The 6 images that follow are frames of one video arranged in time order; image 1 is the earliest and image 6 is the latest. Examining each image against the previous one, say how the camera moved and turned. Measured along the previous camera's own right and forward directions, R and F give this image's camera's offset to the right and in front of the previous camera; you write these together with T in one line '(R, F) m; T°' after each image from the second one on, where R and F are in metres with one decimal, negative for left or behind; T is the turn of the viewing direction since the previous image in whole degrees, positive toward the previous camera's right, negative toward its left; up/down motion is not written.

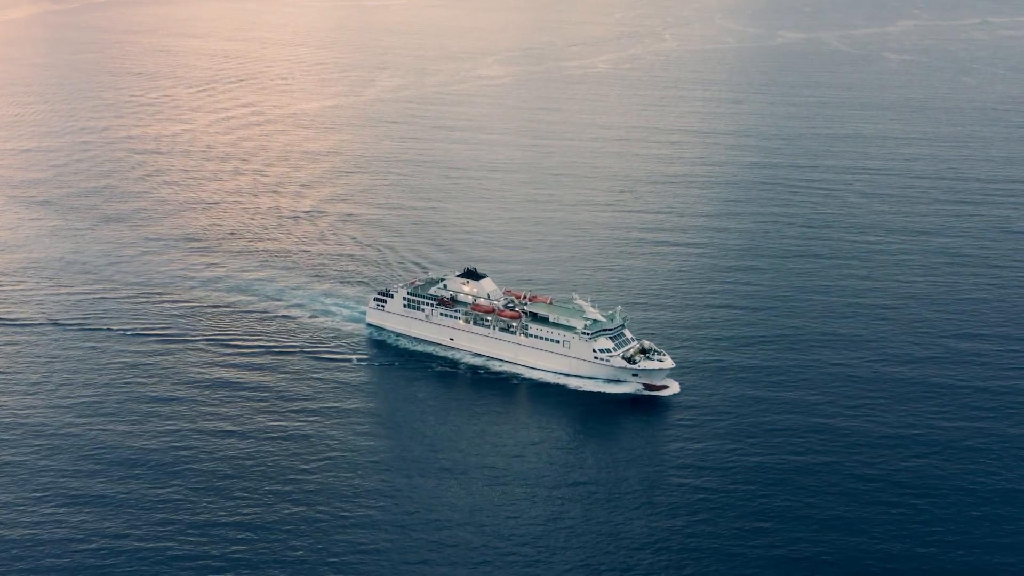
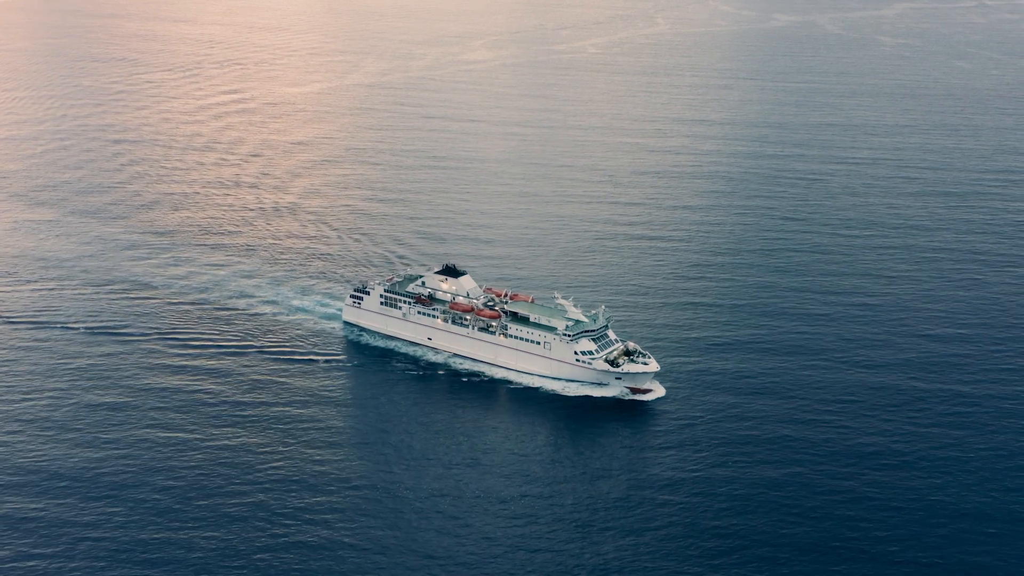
(+2.1, +6.1) m; 0°
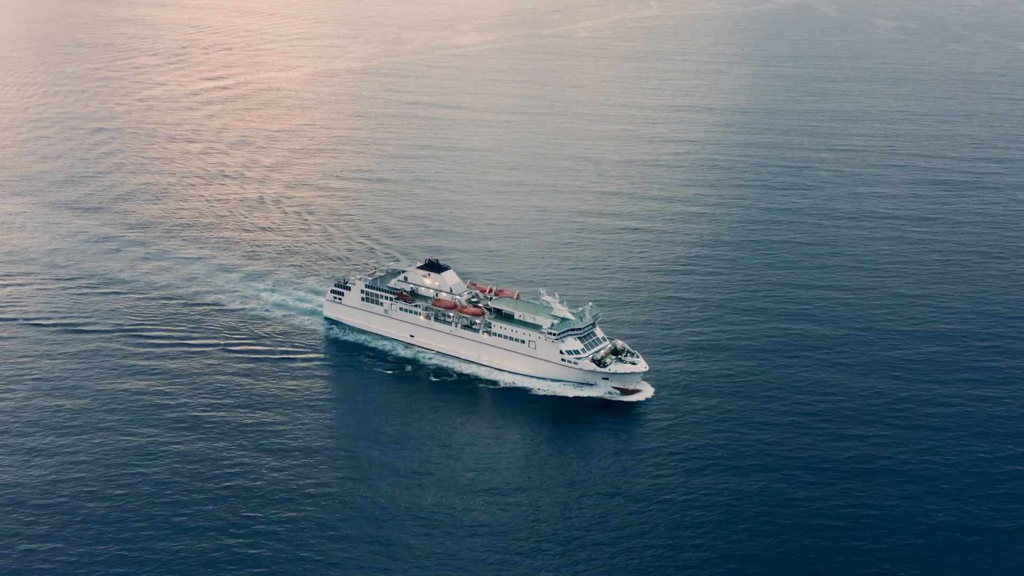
(+1.5, +4.8) m; 0°
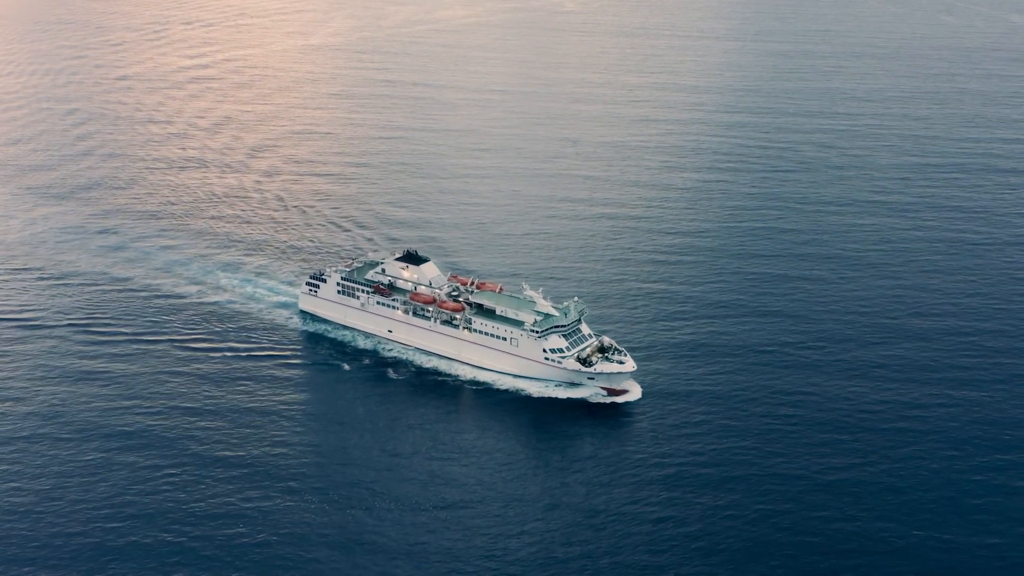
(+1.1, +6.4) m; +1°
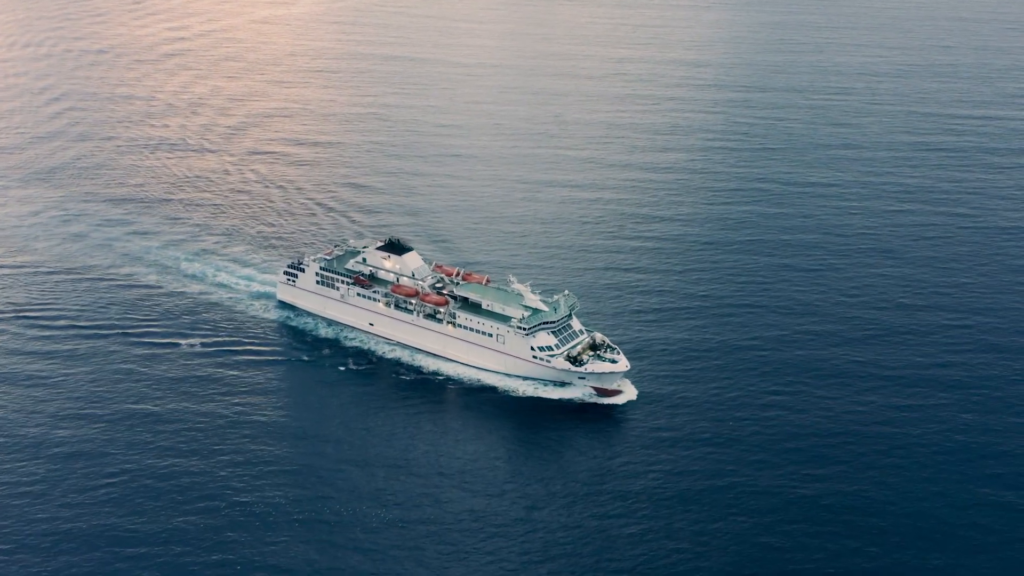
(+0.5, +6.8) m; +1°
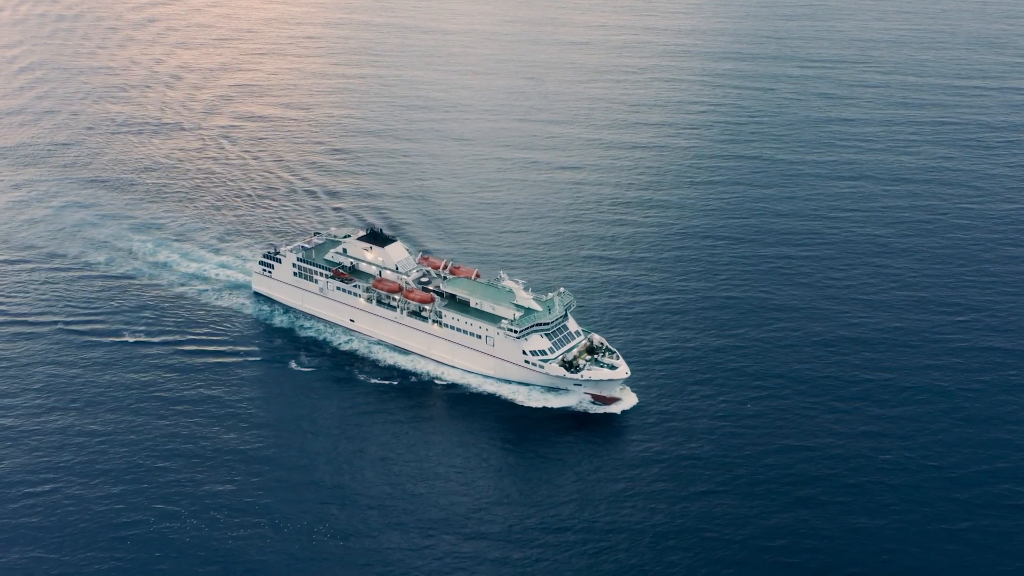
(-0.1, +8.9) m; +1°
